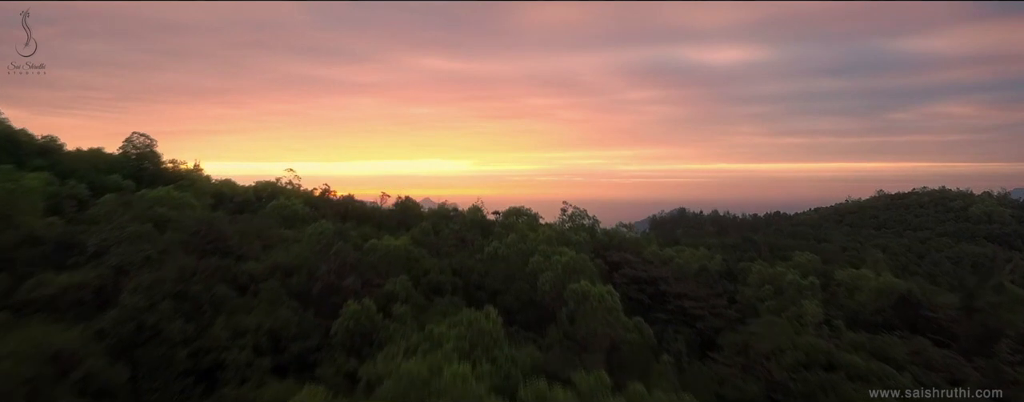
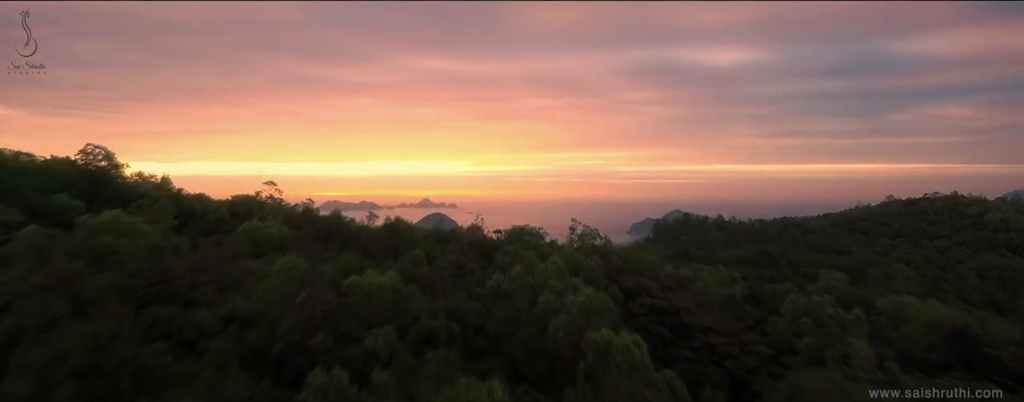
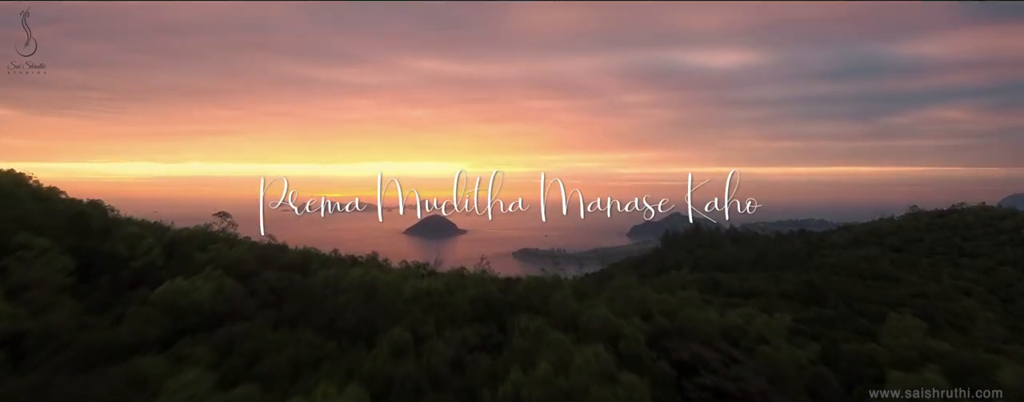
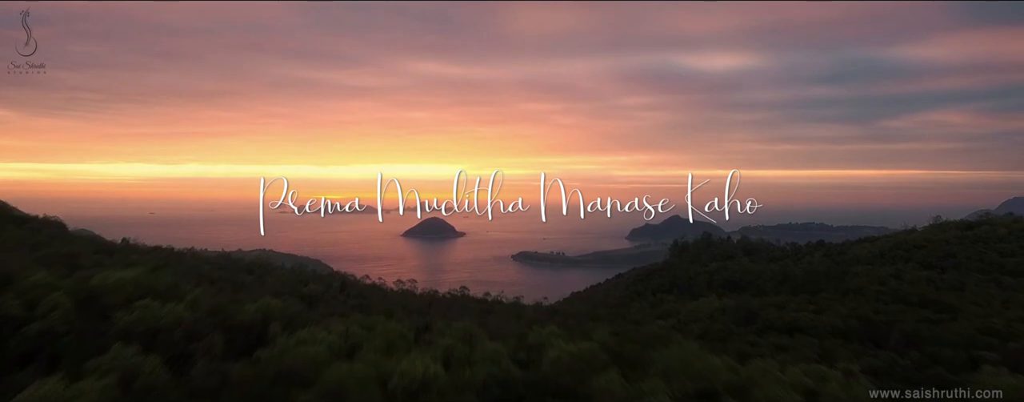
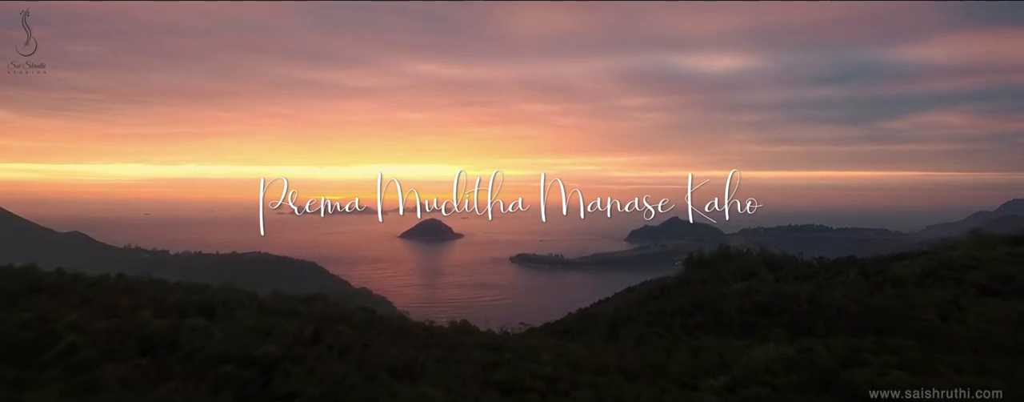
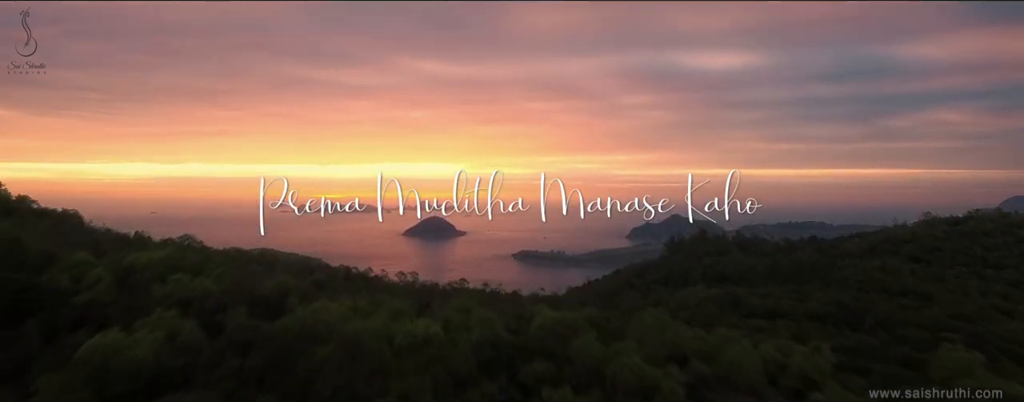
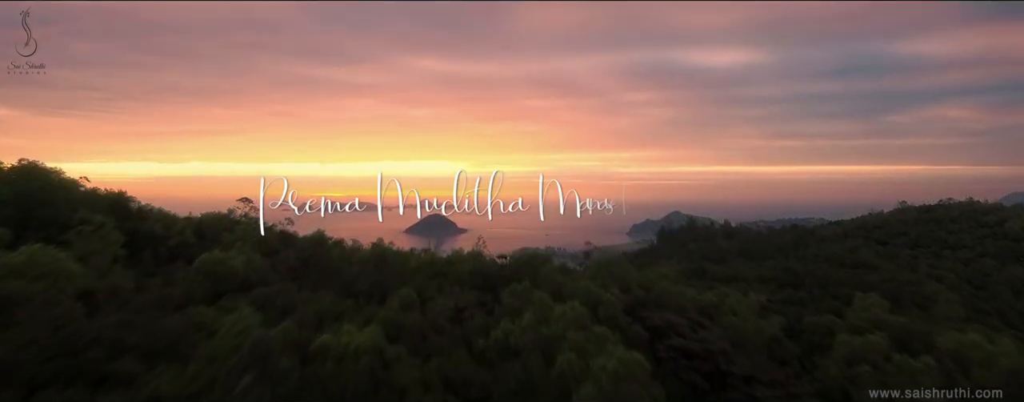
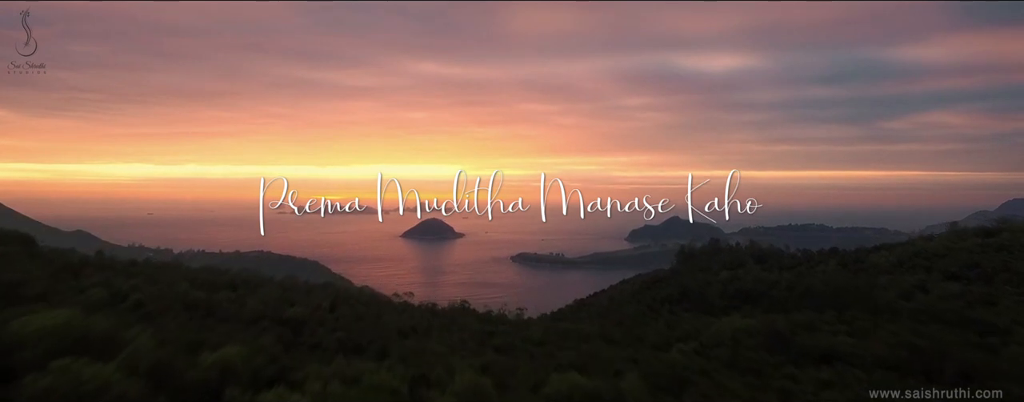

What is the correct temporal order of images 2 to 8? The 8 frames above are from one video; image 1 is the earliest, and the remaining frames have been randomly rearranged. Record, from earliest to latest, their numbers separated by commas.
2, 7, 3, 6, 4, 8, 5
